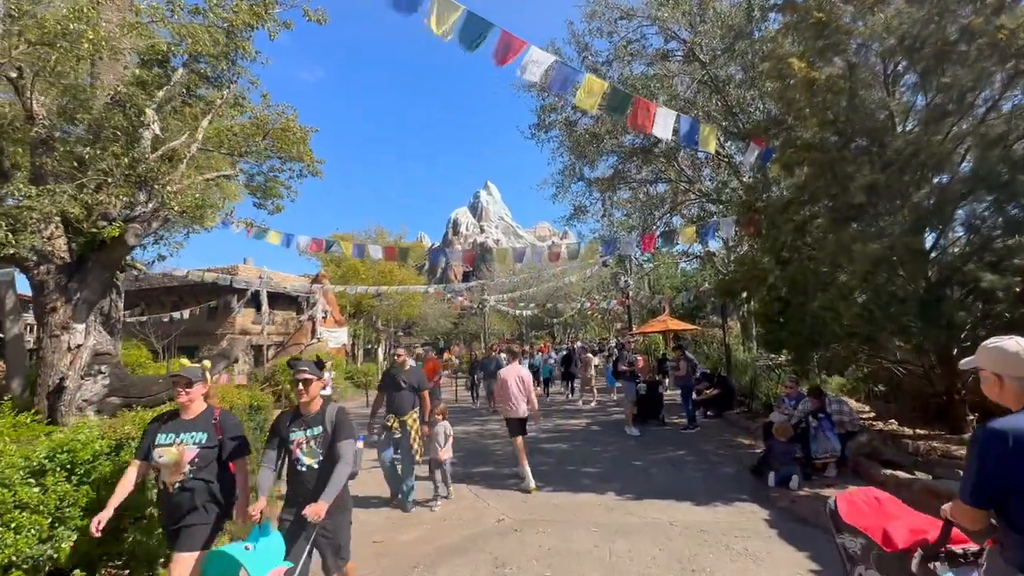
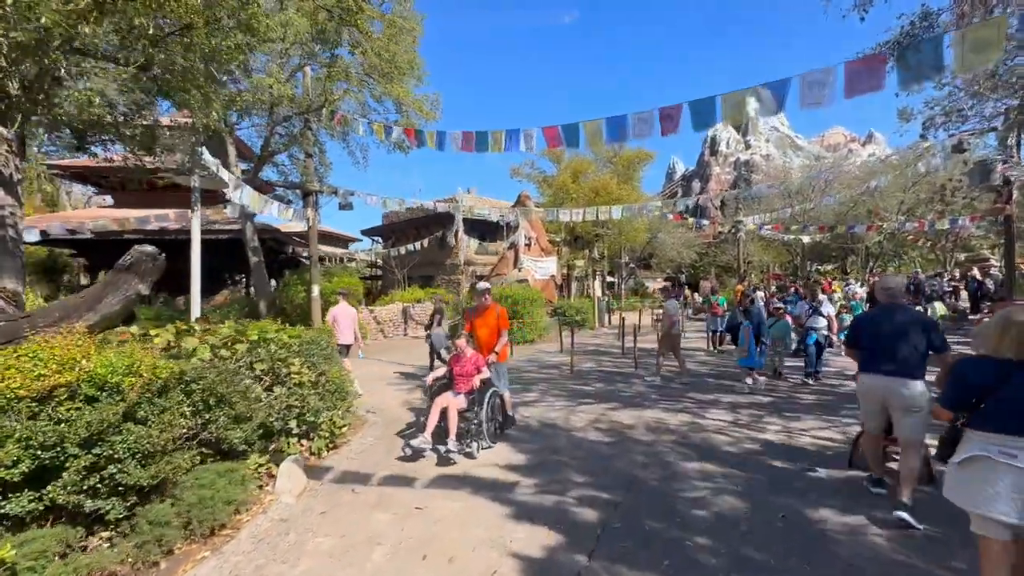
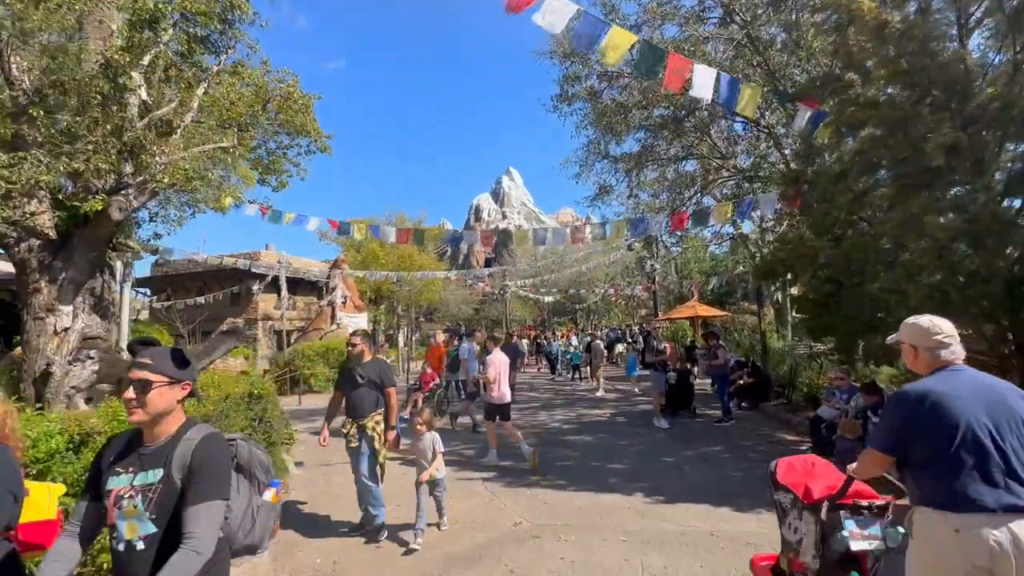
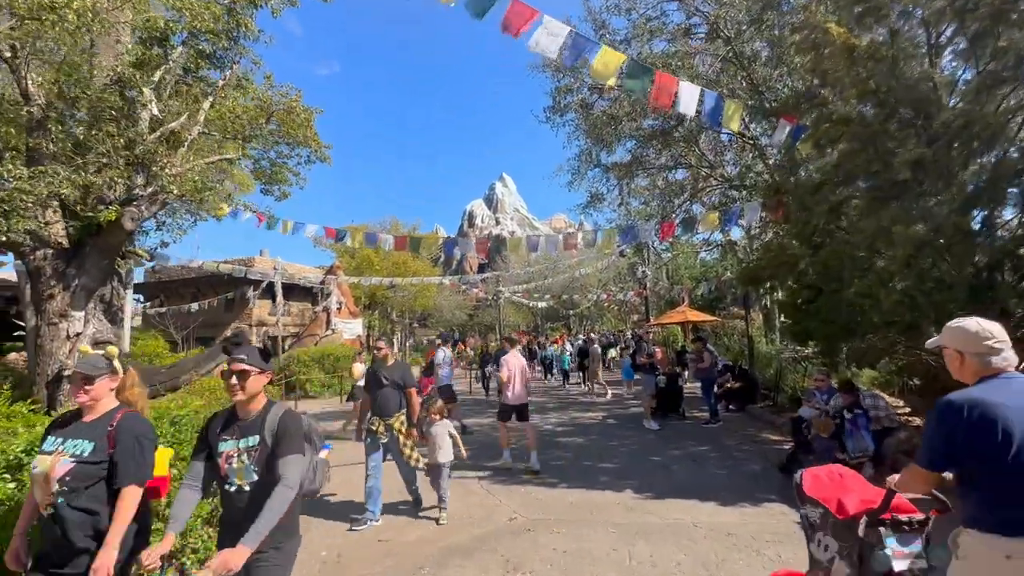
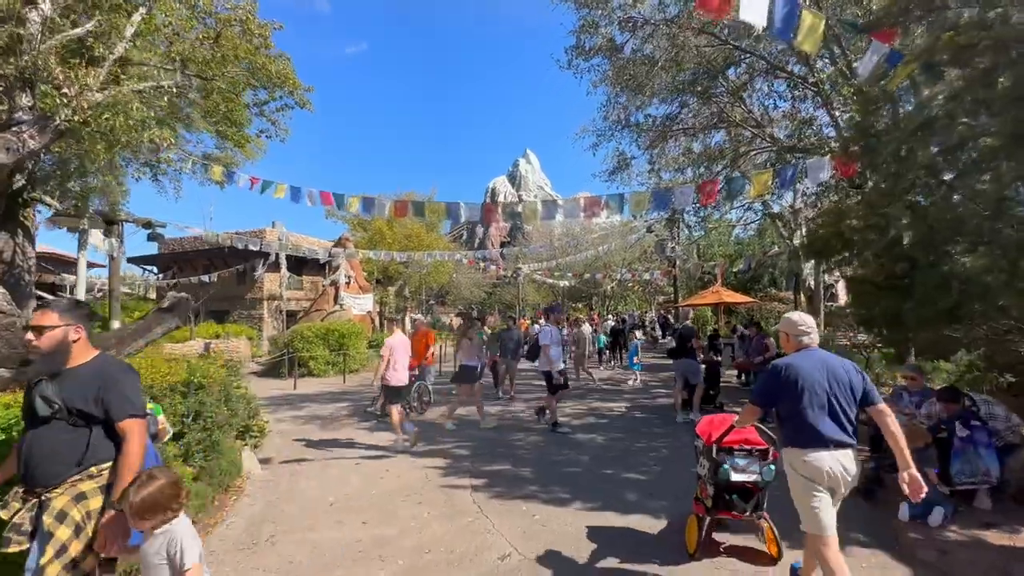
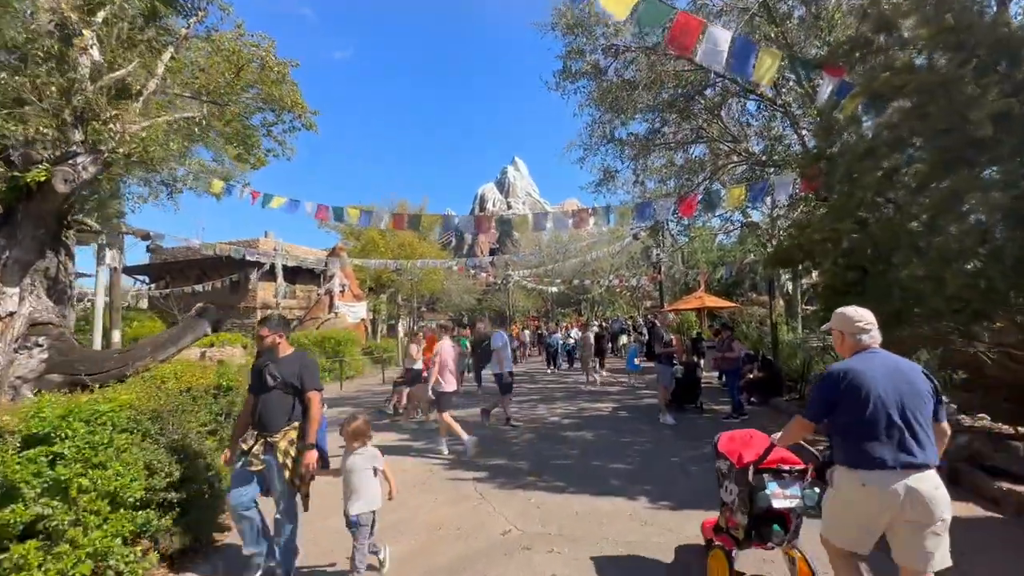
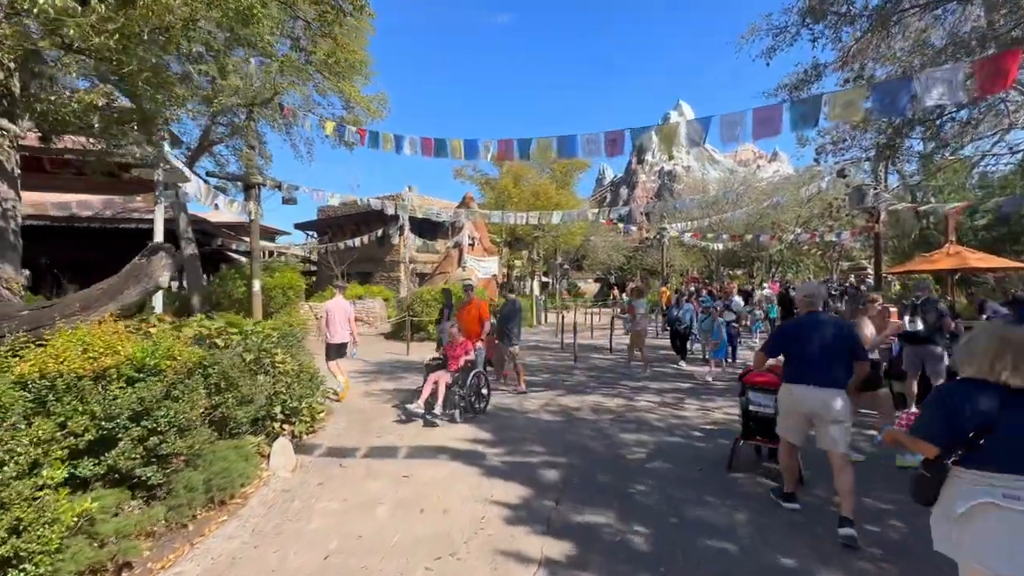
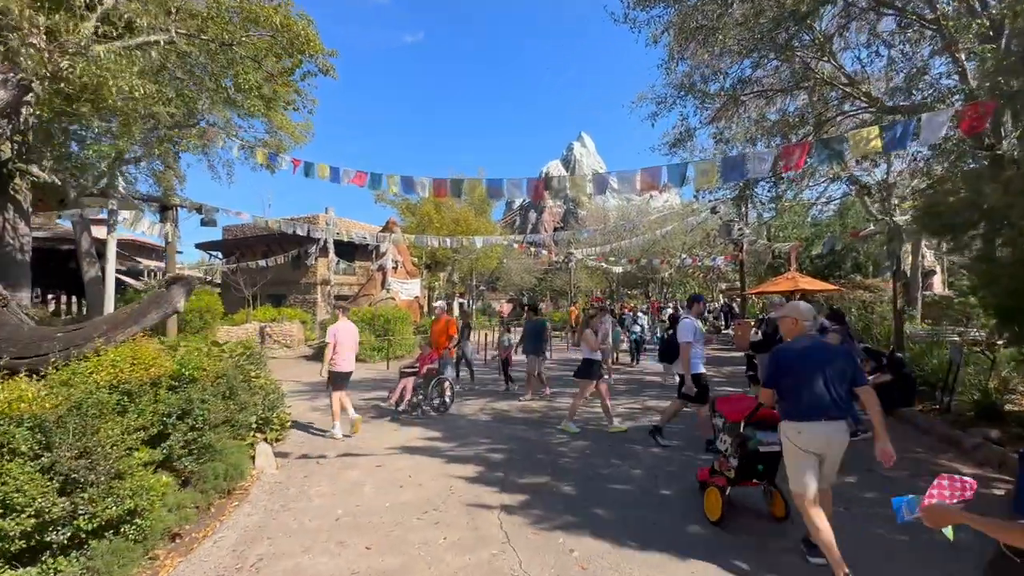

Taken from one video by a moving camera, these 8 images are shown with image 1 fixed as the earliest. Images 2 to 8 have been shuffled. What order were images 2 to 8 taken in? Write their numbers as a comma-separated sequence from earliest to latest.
4, 3, 6, 5, 8, 7, 2
